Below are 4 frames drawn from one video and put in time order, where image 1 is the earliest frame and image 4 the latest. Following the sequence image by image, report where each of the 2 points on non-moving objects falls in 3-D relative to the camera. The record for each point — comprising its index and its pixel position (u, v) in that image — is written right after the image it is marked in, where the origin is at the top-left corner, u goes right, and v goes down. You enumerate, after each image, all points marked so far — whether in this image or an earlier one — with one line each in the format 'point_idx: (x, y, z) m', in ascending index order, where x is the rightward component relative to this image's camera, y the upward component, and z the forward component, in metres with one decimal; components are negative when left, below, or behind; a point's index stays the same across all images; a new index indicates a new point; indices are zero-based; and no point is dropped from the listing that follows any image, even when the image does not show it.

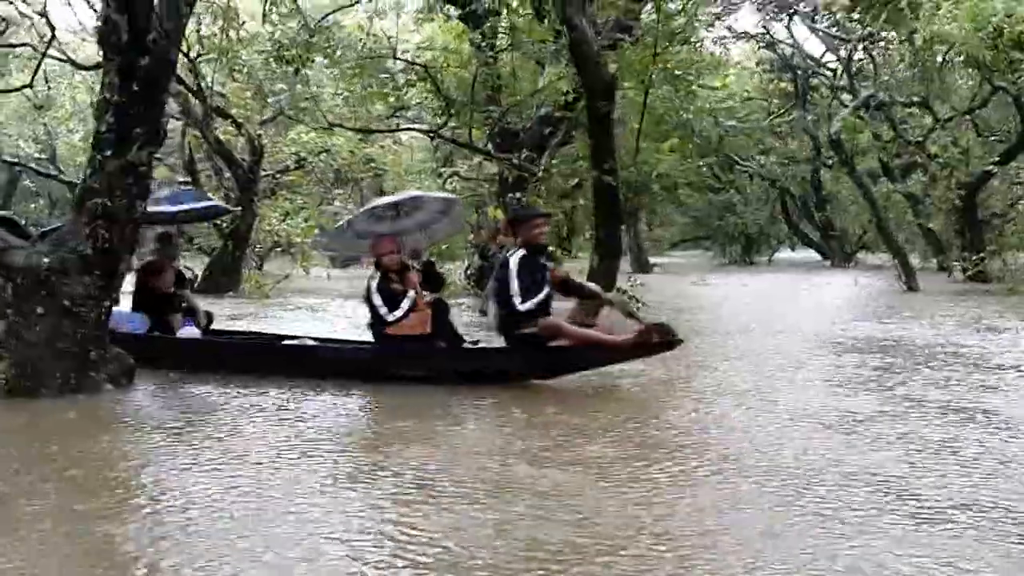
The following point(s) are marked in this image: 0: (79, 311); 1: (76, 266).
0: (-2.8, -0.1, +7.4) m
1: (-2.8, +0.1, +7.4) m
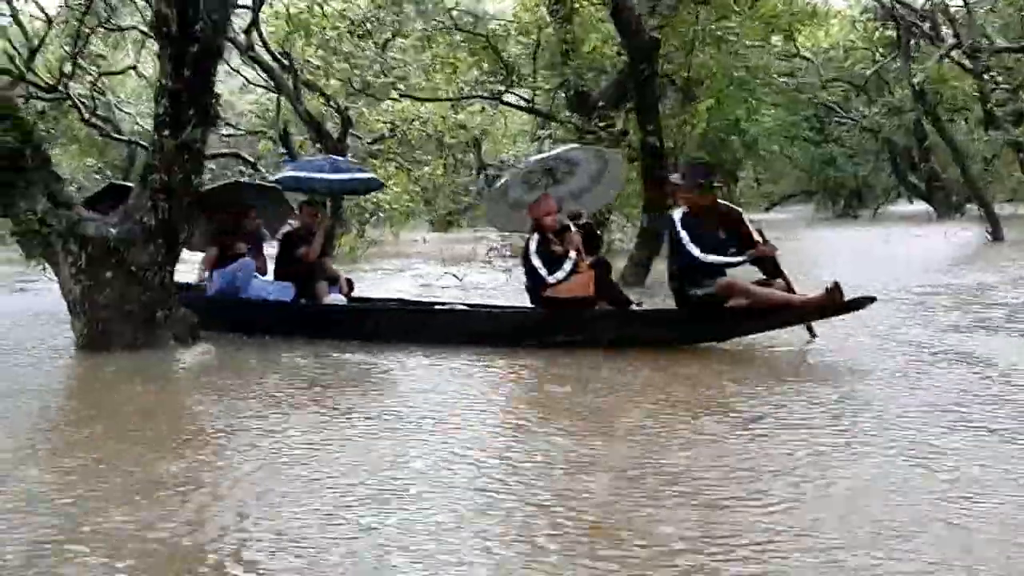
0: (-2.6, +0.1, +8.2) m
1: (-2.6, +0.4, +8.2) m
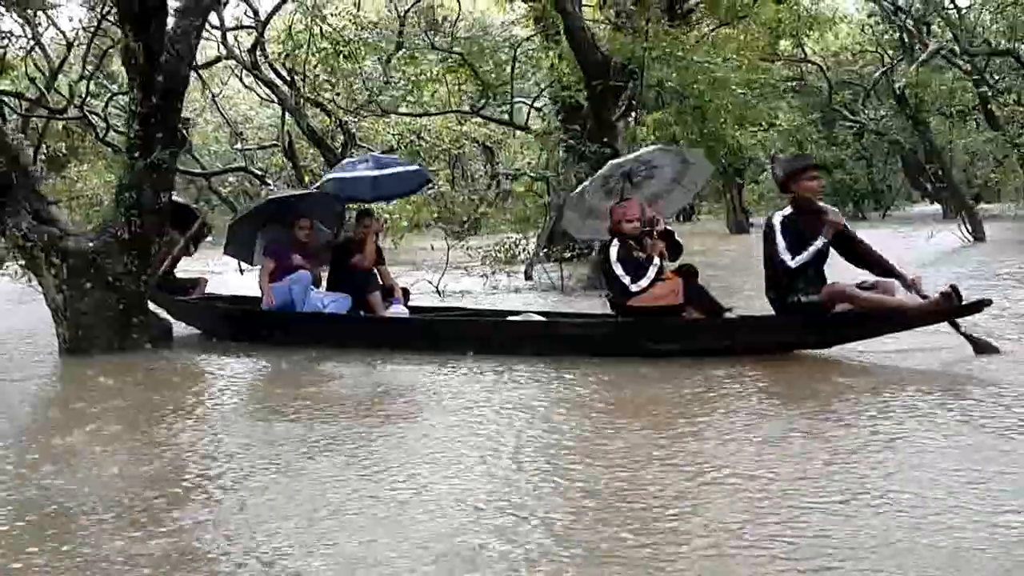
0: (-2.9, 0.0, +9.0) m
1: (-2.9, +0.3, +8.9) m
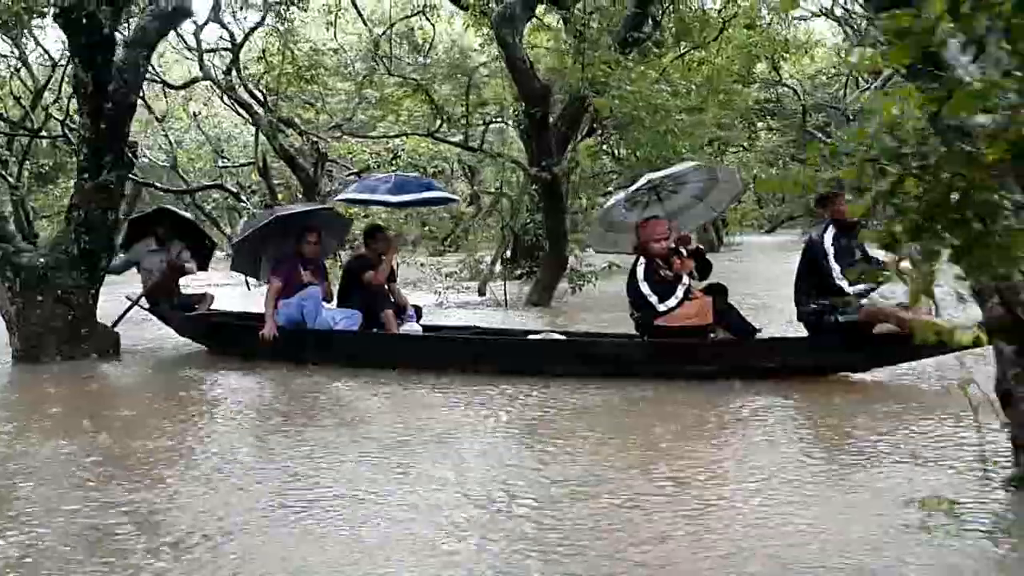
0: (-3.5, -0.1, +9.5) m
1: (-3.5, +0.2, +9.5) m
